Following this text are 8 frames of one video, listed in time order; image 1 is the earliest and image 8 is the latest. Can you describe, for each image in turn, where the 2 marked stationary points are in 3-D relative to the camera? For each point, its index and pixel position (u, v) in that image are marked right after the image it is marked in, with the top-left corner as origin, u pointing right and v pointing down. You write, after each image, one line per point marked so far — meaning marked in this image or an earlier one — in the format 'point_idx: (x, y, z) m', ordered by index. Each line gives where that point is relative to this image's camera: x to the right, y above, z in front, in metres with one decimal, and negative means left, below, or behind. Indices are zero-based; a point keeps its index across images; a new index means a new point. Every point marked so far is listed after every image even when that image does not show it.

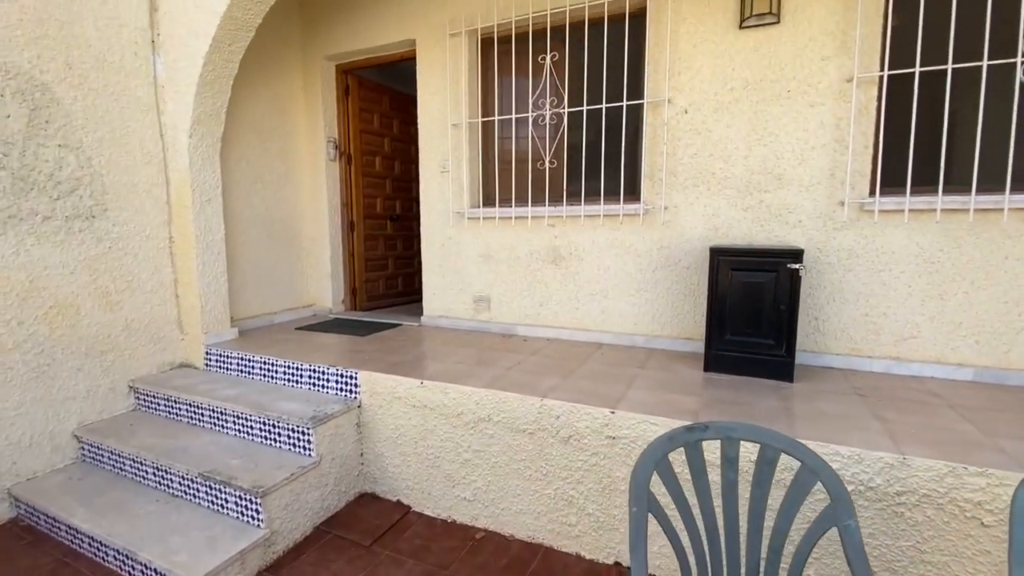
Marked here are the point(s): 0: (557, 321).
0: (+0.3, -0.2, +3.2) m
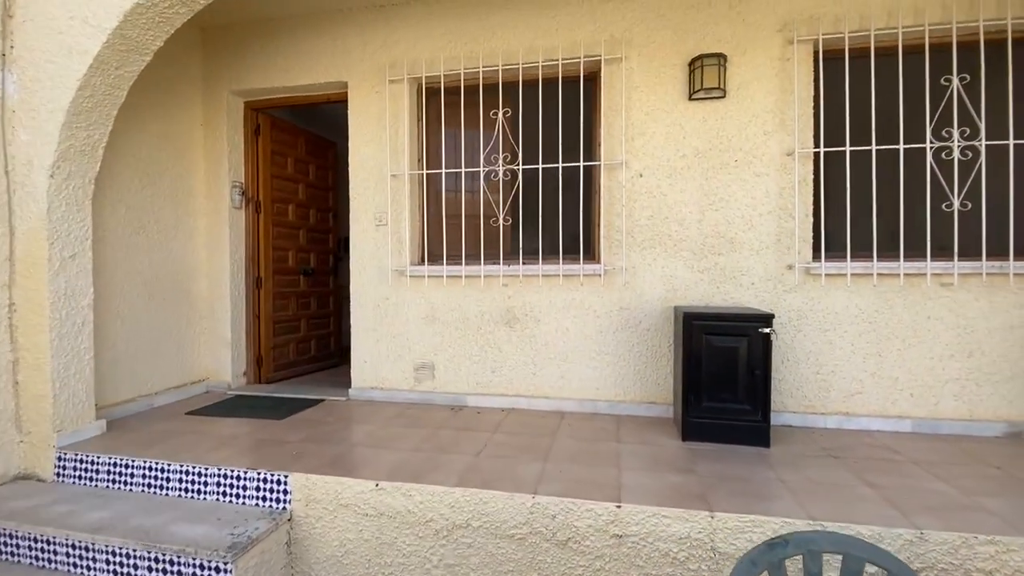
0: (0.0, -0.6, +2.9) m
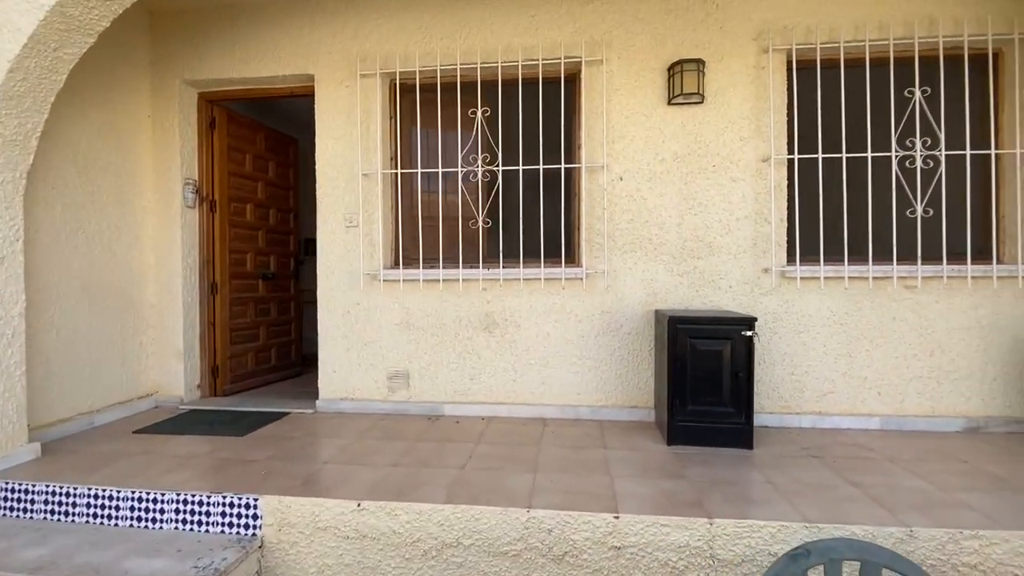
0: (-0.1, -0.6, +2.8) m
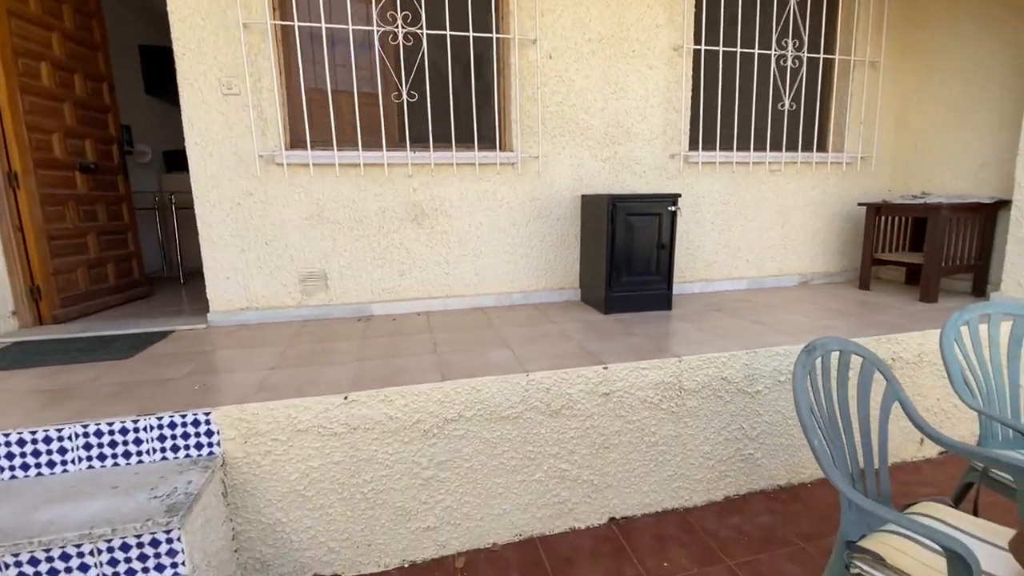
0: (-0.5, 0.0, +2.7) m
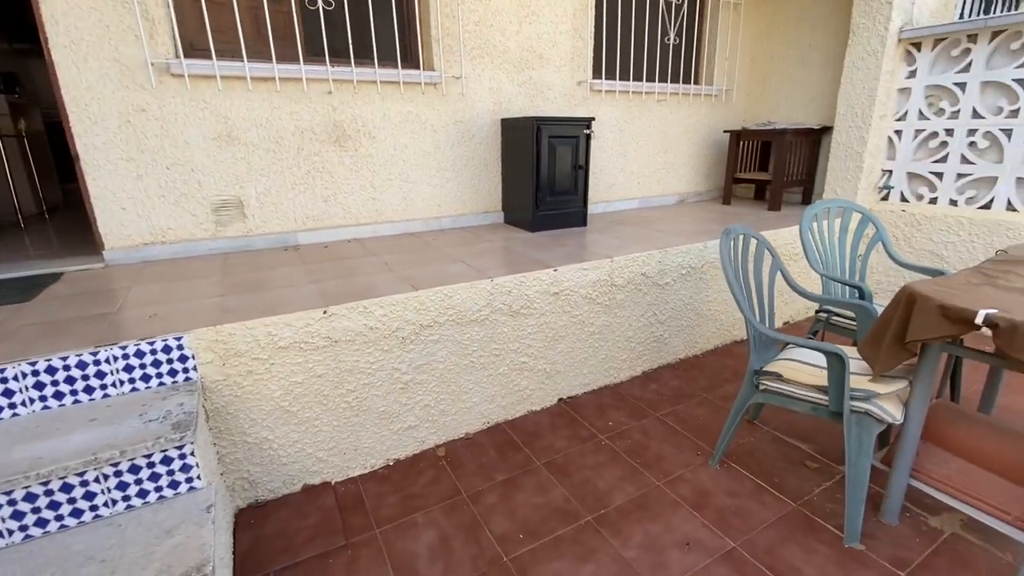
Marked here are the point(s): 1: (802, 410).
0: (-0.9, +0.4, +2.7) m
1: (+1.0, -0.4, +1.6) m
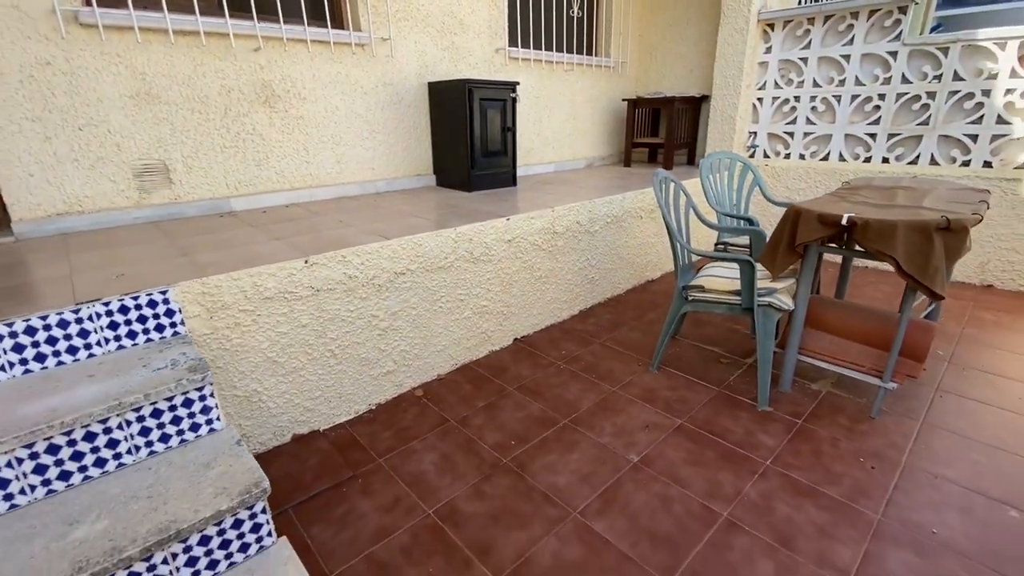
0: (-1.2, +0.6, +2.6) m
1: (+0.9, -0.1, +2.0) m
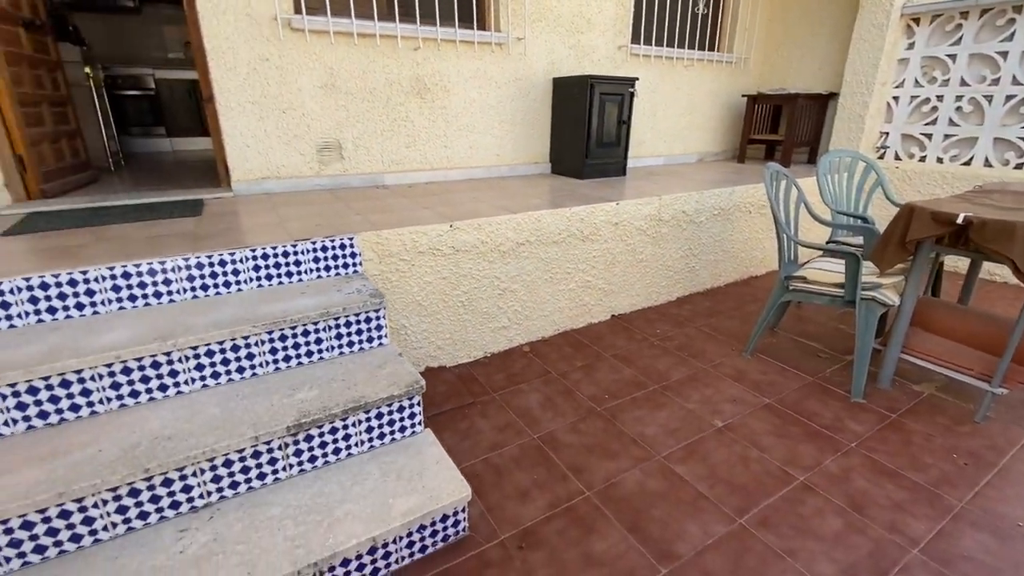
0: (-0.5, +0.8, +3.0) m
1: (+1.3, -0.1, +2.1) m
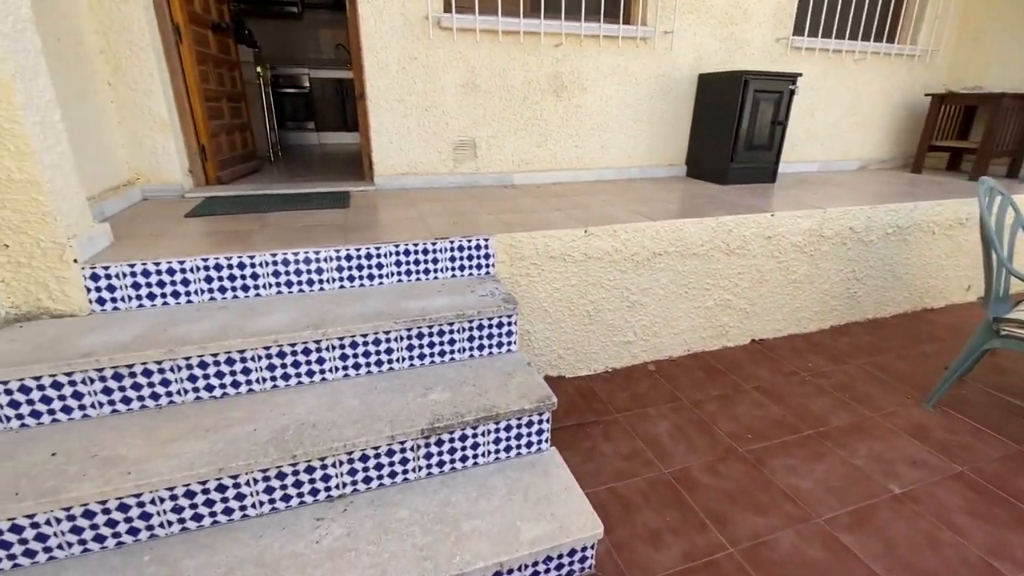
0: (+0.3, +0.8, +3.0) m
1: (+1.8, -0.2, +1.6) m
